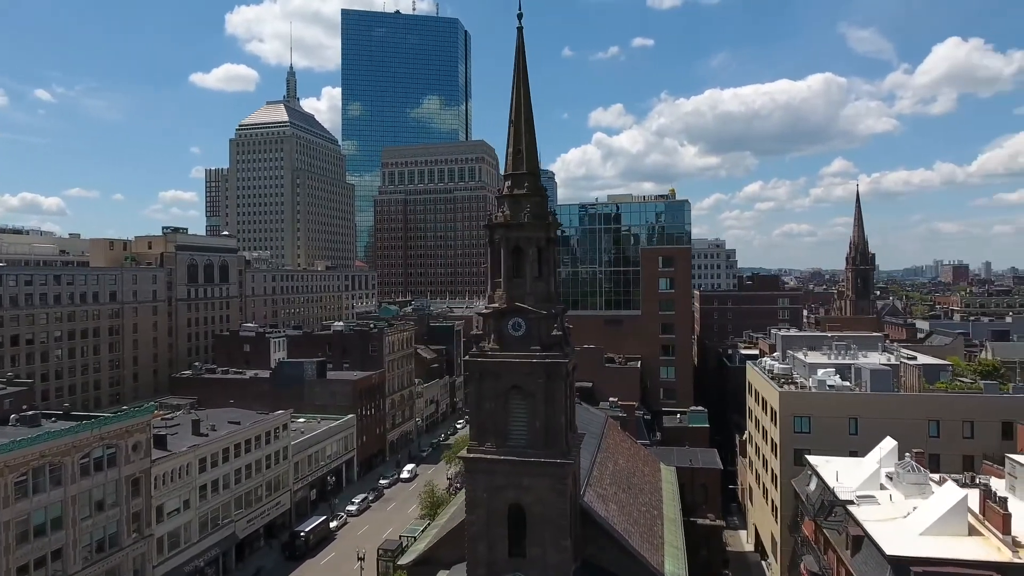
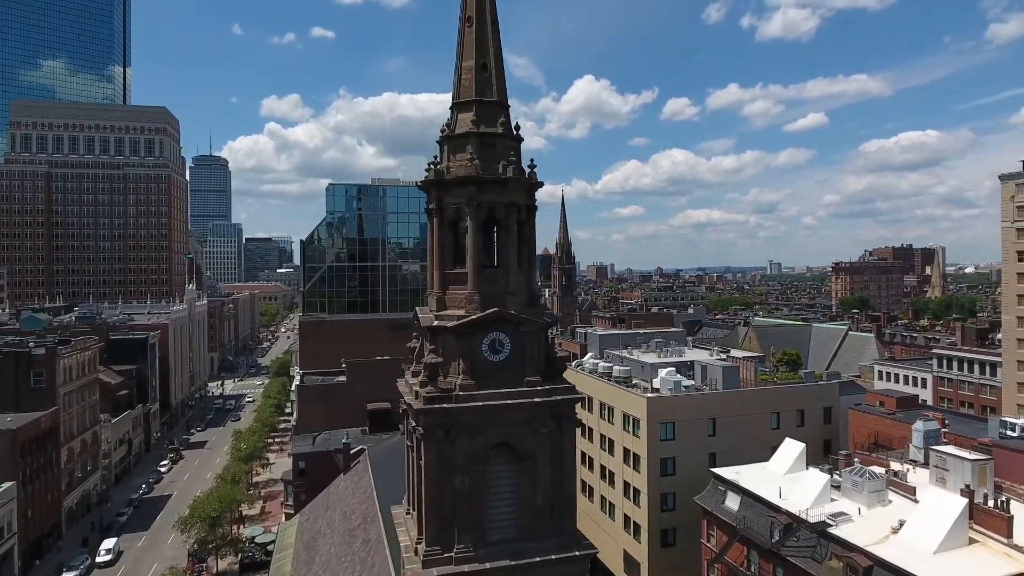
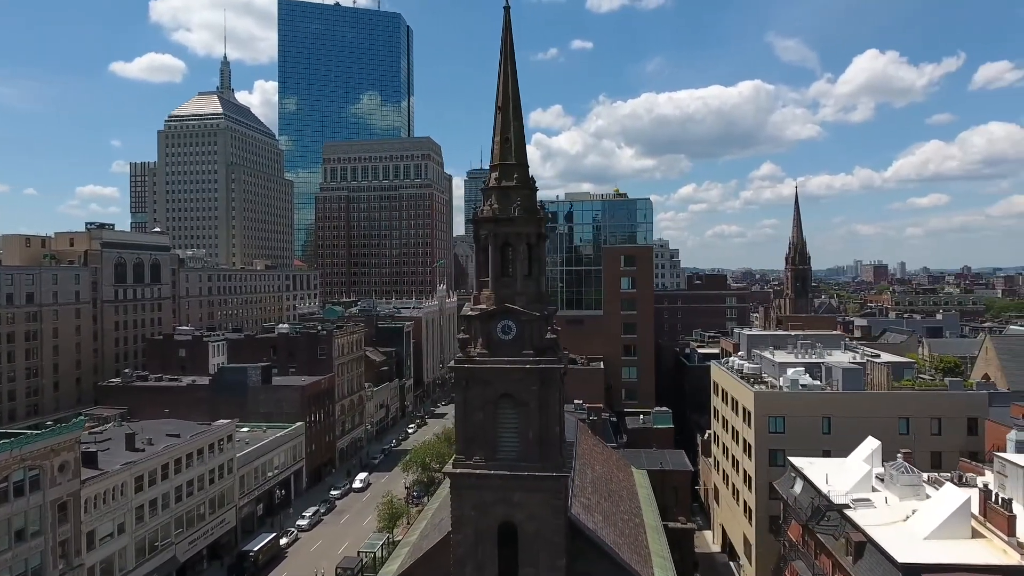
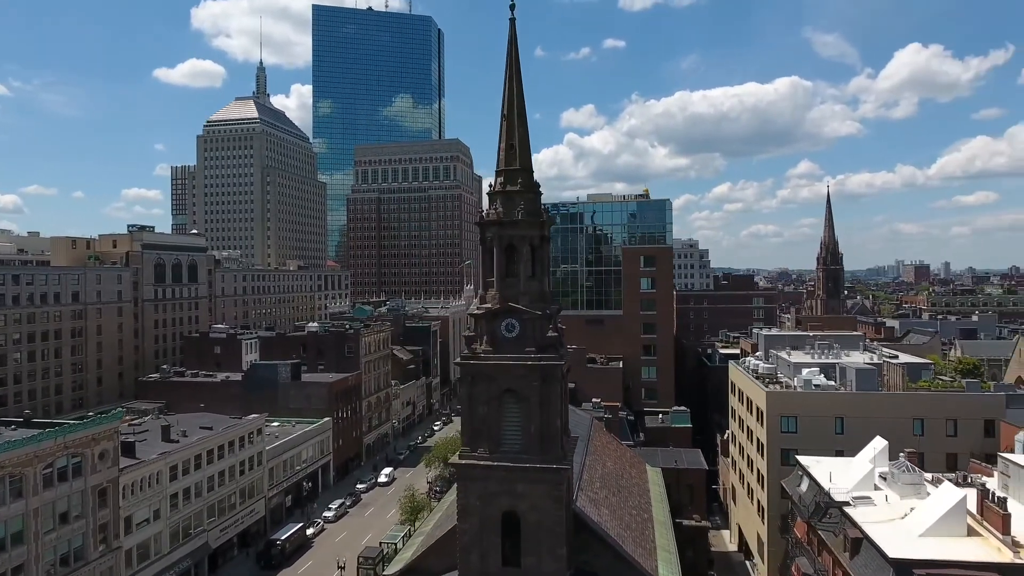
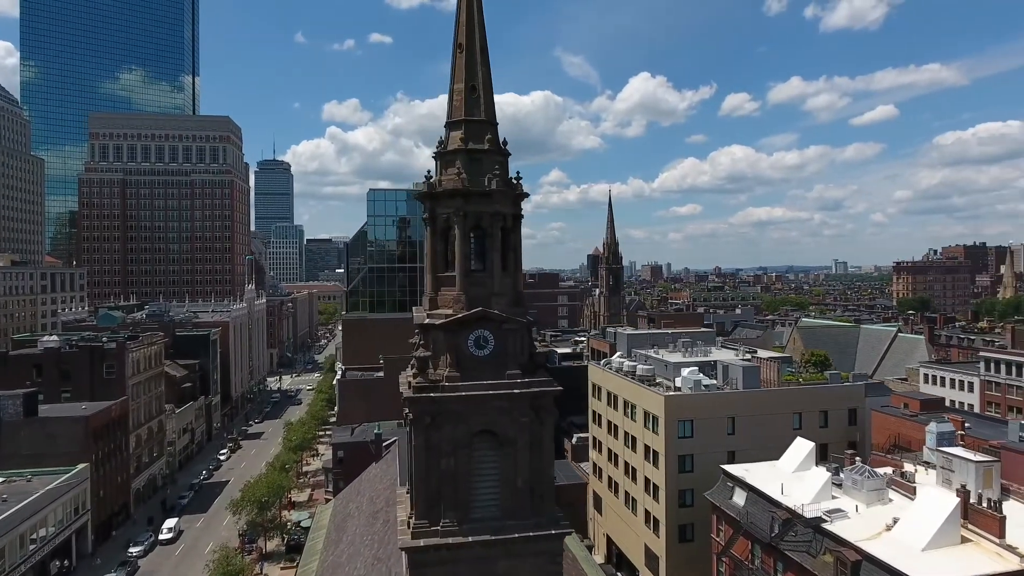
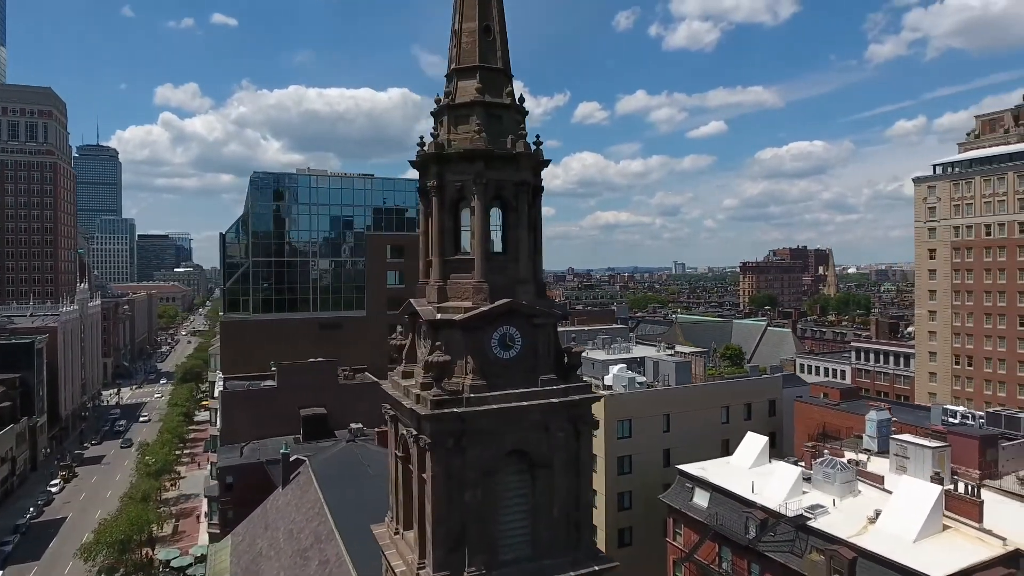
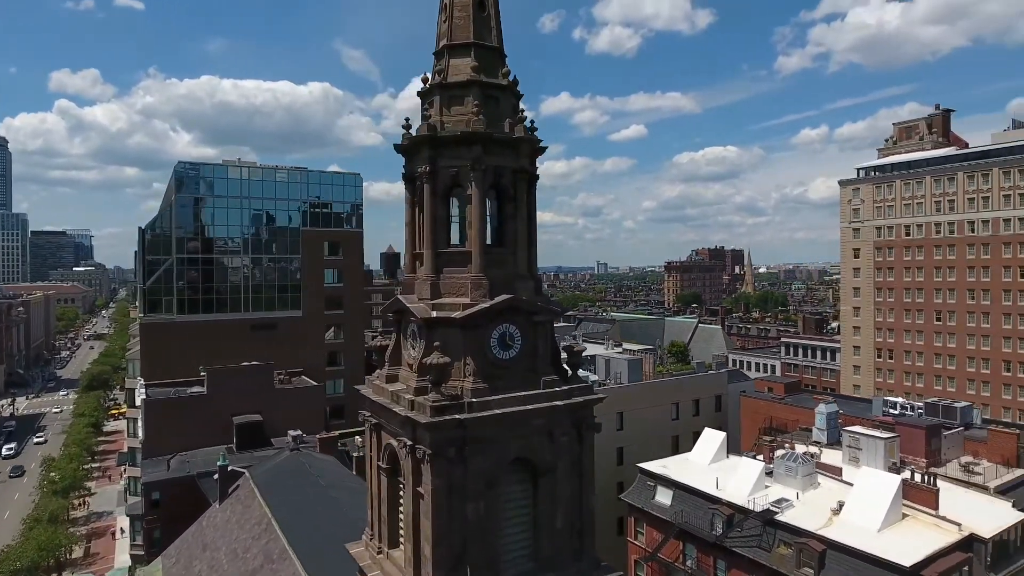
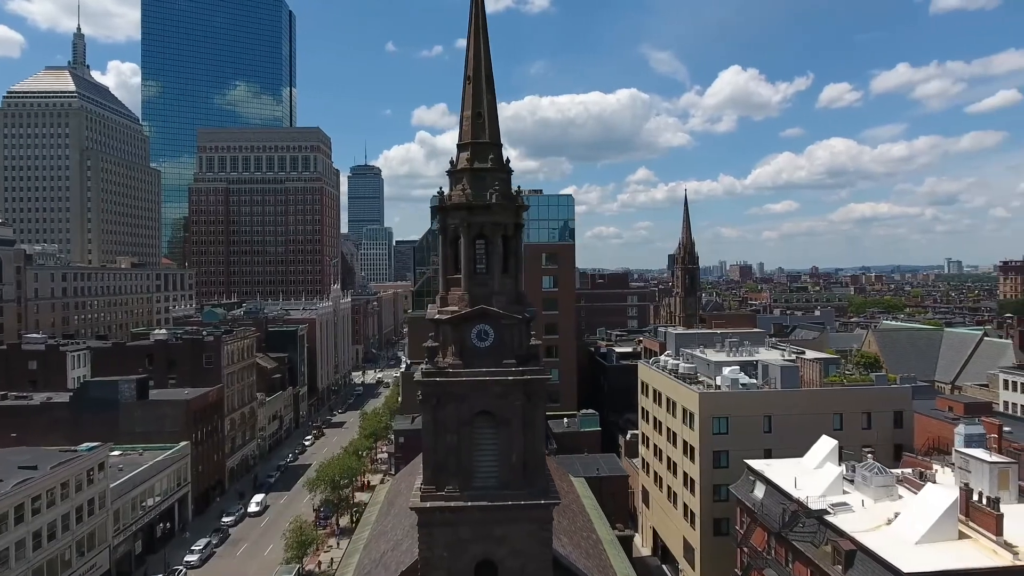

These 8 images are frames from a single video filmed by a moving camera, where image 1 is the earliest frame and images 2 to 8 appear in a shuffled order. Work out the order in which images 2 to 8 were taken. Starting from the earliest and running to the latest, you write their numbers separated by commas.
4, 3, 8, 5, 2, 6, 7
